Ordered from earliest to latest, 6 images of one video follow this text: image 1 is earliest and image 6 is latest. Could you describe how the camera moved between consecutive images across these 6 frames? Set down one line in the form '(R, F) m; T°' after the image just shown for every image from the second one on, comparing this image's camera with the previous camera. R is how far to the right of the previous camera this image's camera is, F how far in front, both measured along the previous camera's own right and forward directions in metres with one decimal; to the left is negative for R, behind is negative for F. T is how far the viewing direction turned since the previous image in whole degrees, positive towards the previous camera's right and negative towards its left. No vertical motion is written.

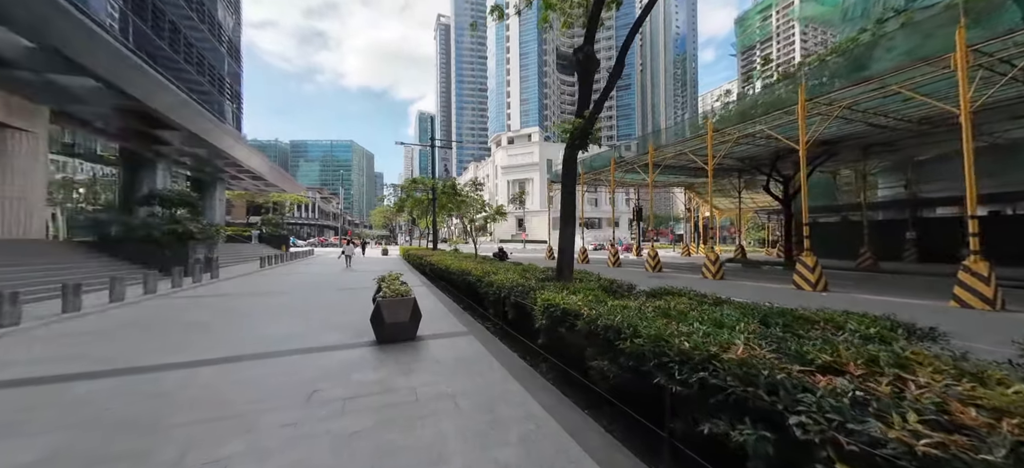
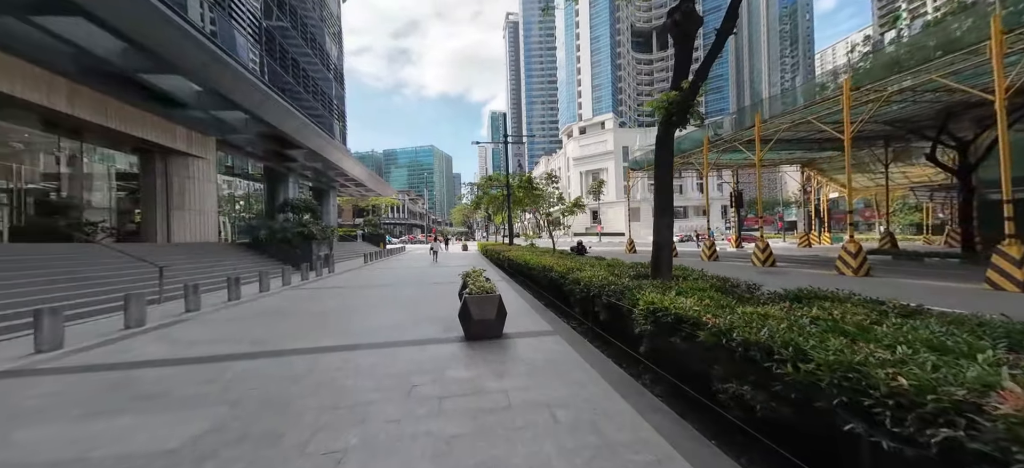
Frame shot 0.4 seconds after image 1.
(-0.2, +0.3) m; -13°
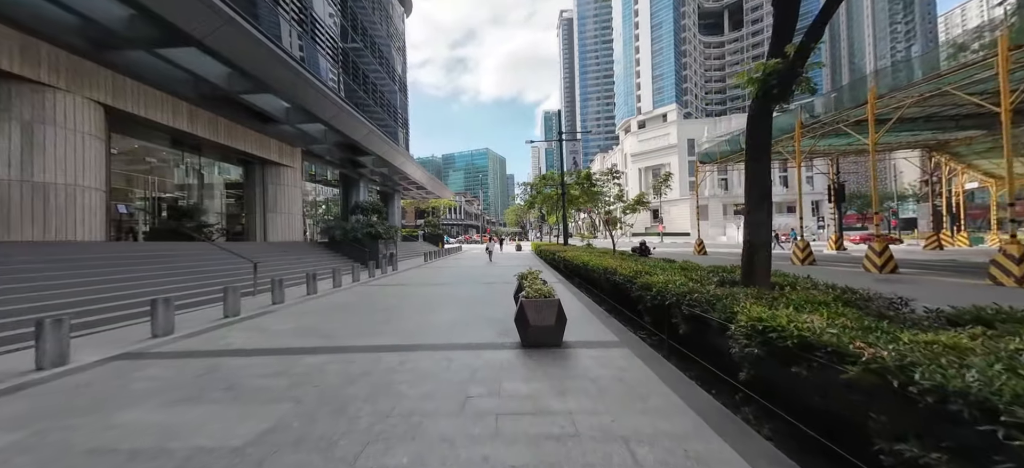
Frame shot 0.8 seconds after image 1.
(-0.1, +0.3) m; -9°
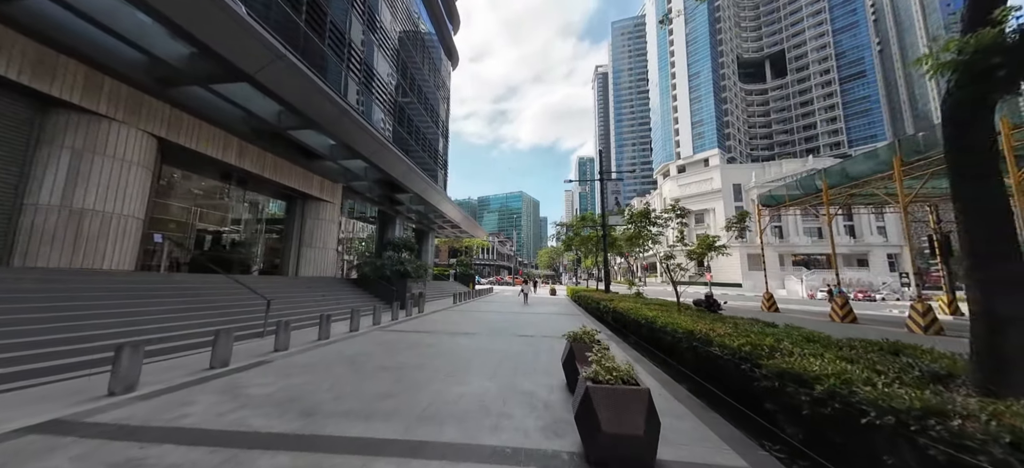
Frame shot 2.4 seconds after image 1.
(-0.3, +1.4) m; -6°
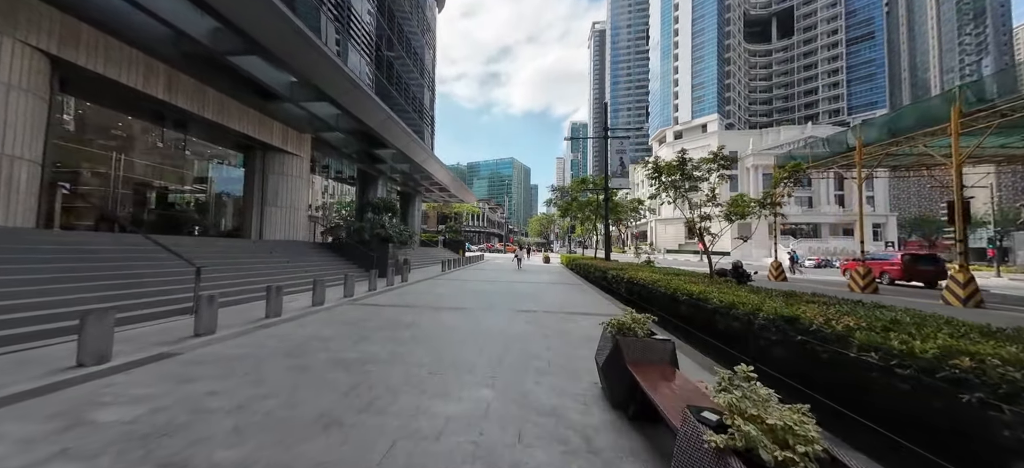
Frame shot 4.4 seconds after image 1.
(-0.2, +1.8) m; +2°
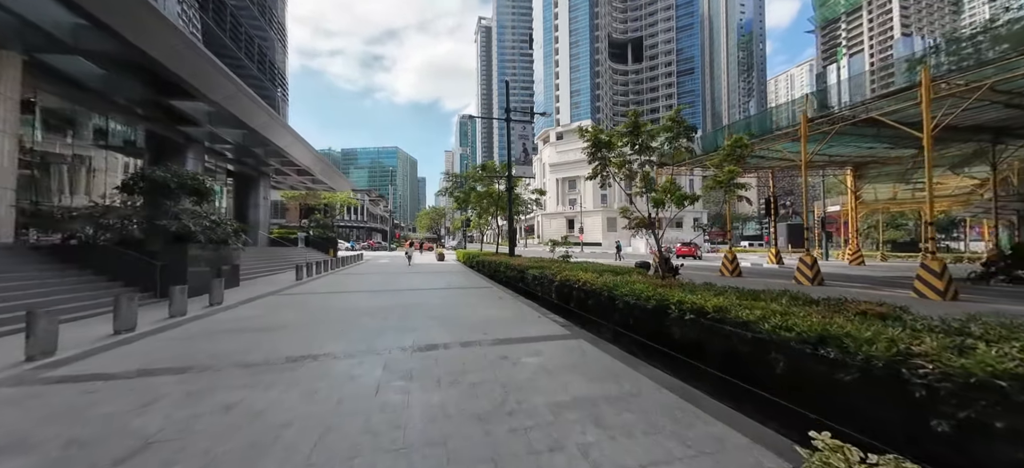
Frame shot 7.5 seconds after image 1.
(-0.1, +2.8) m; +19°
